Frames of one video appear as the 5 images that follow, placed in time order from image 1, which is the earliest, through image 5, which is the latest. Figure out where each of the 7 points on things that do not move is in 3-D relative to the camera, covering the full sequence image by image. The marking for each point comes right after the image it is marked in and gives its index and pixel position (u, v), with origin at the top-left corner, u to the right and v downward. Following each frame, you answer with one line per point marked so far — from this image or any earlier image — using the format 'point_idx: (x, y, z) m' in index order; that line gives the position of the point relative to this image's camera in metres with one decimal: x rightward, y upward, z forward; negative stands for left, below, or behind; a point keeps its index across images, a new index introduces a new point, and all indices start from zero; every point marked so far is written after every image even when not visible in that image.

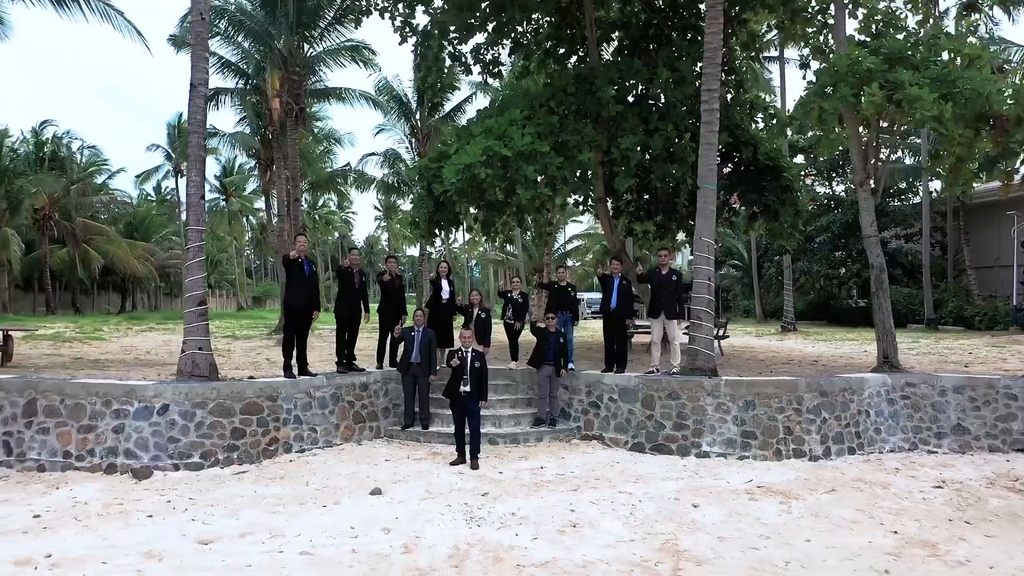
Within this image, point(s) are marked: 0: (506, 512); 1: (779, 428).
0: (0.0, -1.3, +4.8) m
1: (+1.9, -1.0, +6.2) m
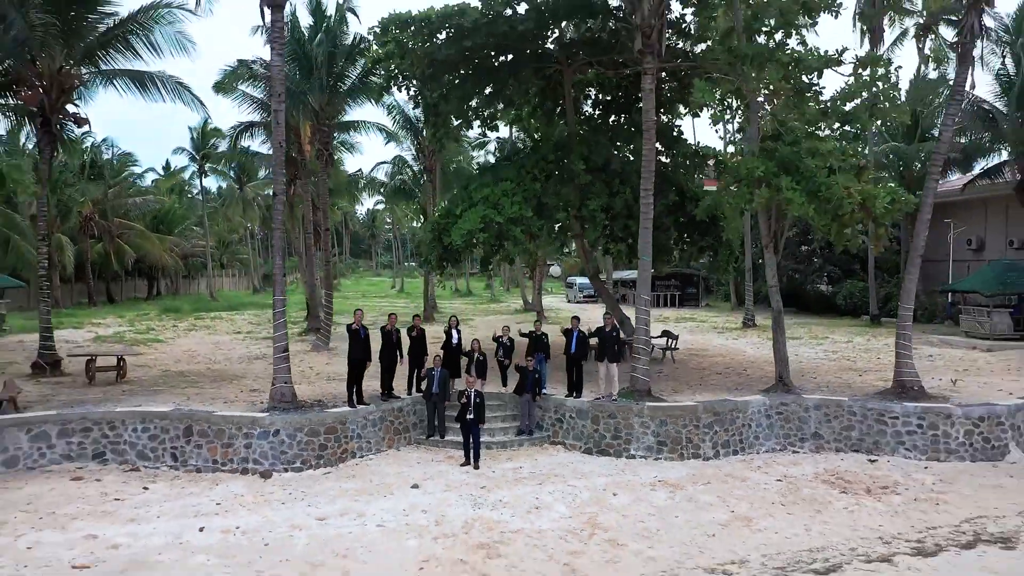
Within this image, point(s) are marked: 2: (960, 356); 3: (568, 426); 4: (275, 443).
0: (-0.1, -1.9, +7.7) m
1: (+1.8, -1.6, +9.1) m
2: (+8.3, -1.3, +15.8) m
3: (+0.6, -1.5, +9.6) m
4: (-2.3, -1.5, +8.2) m
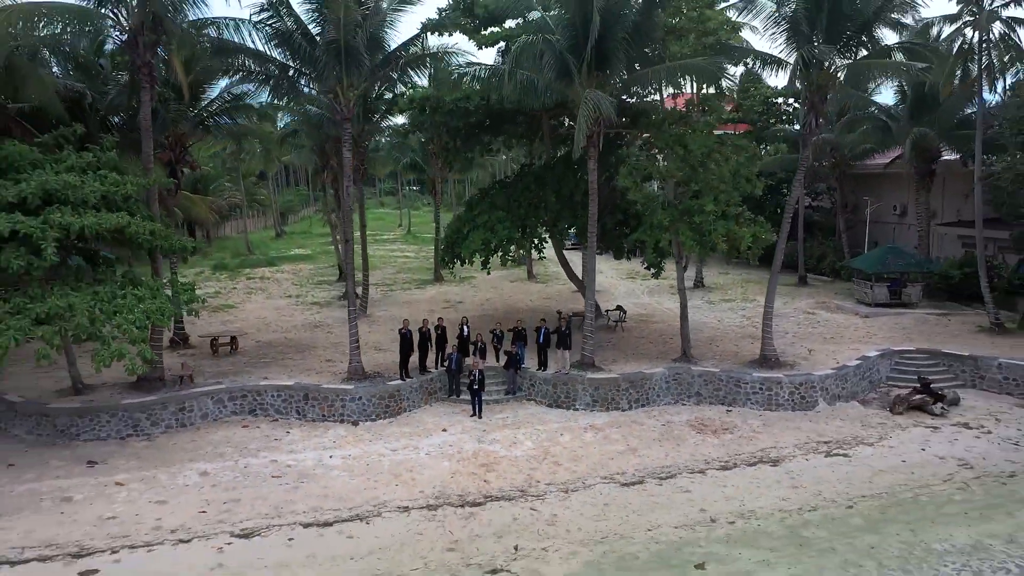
0: (-0.3, -2.3, +13.2) m
1: (+1.7, -1.9, +14.5) m
2: (+8.1, -0.9, +21.2) m
3: (+0.5, -1.8, +15.0) m
4: (-2.5, -1.9, +13.6) m
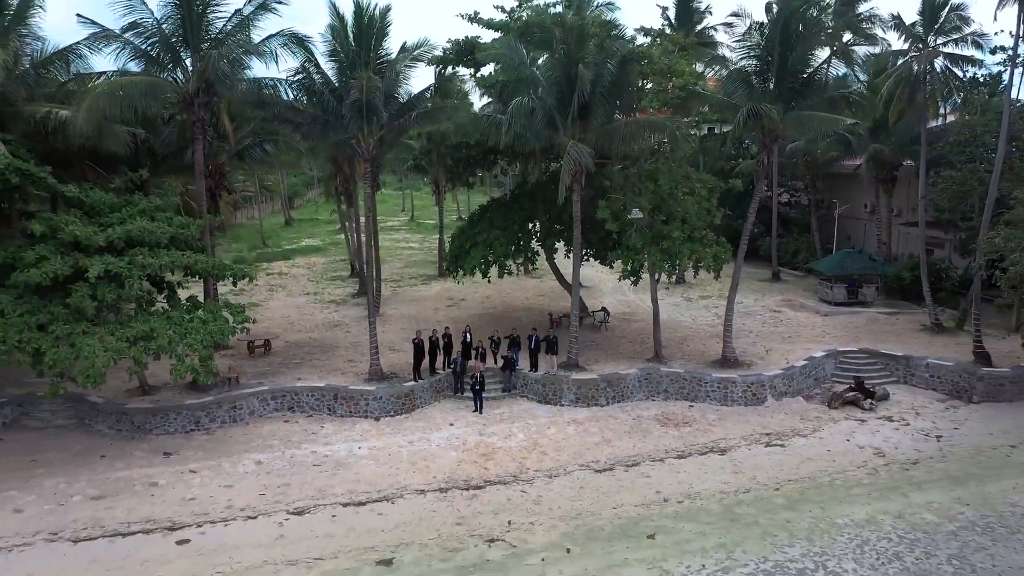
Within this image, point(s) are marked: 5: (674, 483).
0: (-0.4, -2.6, +15.9) m
1: (+1.6, -2.2, +17.2) m
2: (+8.0, -0.9, +23.8) m
3: (+0.4, -2.1, +17.7) m
4: (-2.5, -2.2, +16.3) m
5: (+2.6, -3.2, +13.8) m
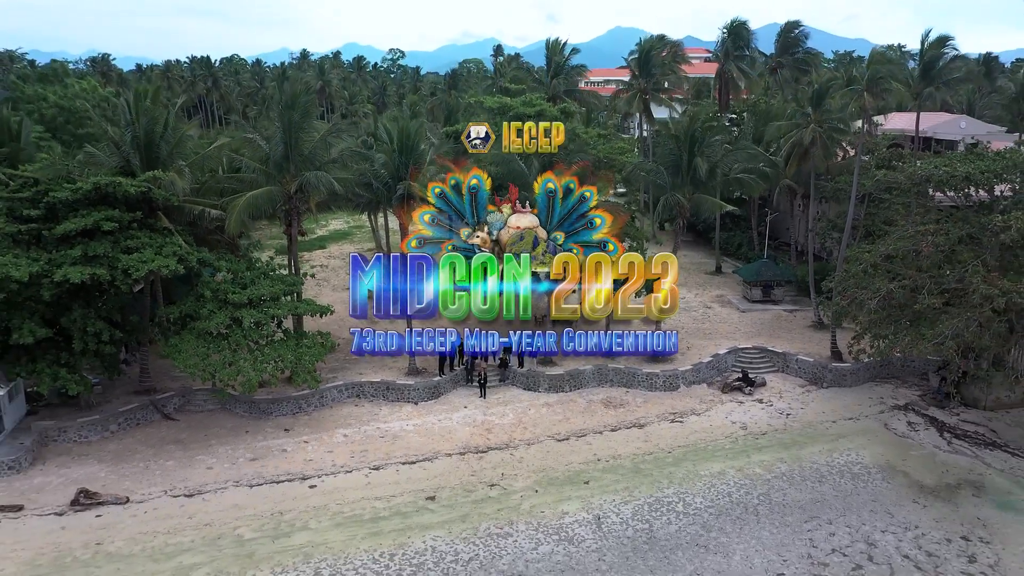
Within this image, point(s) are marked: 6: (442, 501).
0: (-0.6, -3.5, +24.1) m
1: (+1.4, -2.9, +25.4) m
2: (+7.9, -1.1, +31.9) m
3: (+0.2, -2.7, +25.8) m
4: (-2.7, -3.0, +24.5) m
5: (+2.4, -4.1, +22.0) m
6: (-1.6, -4.8, +19.3) m
